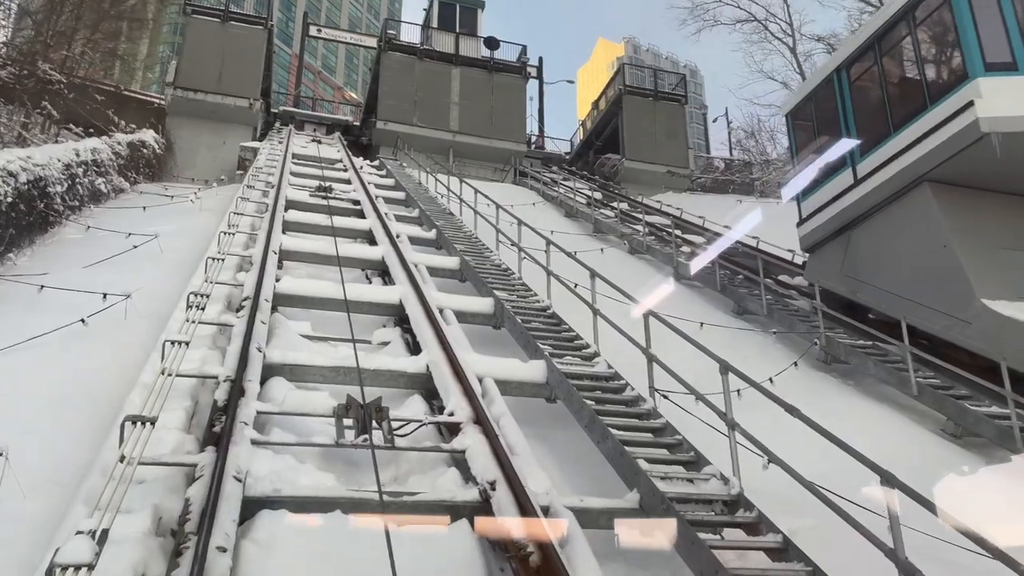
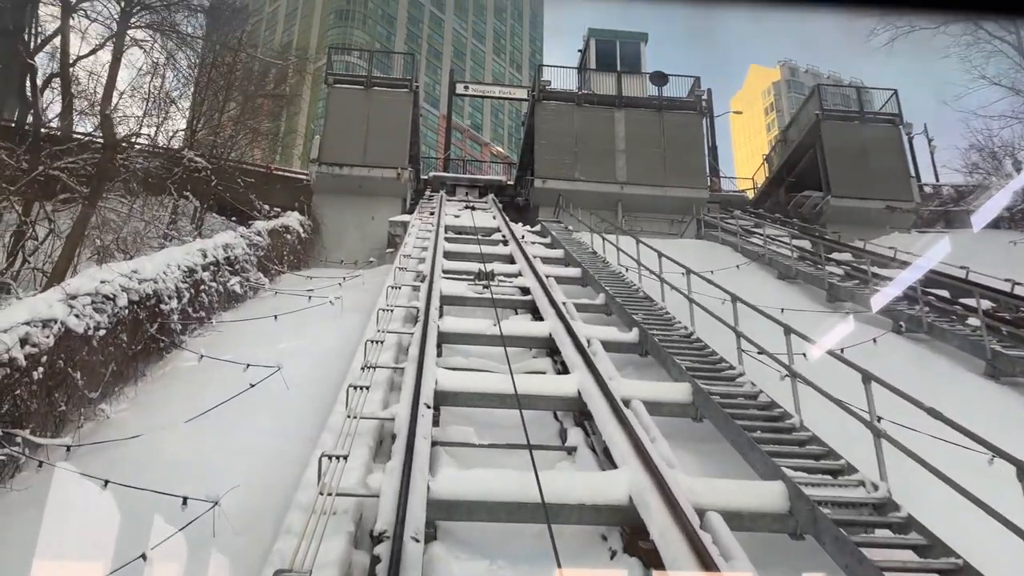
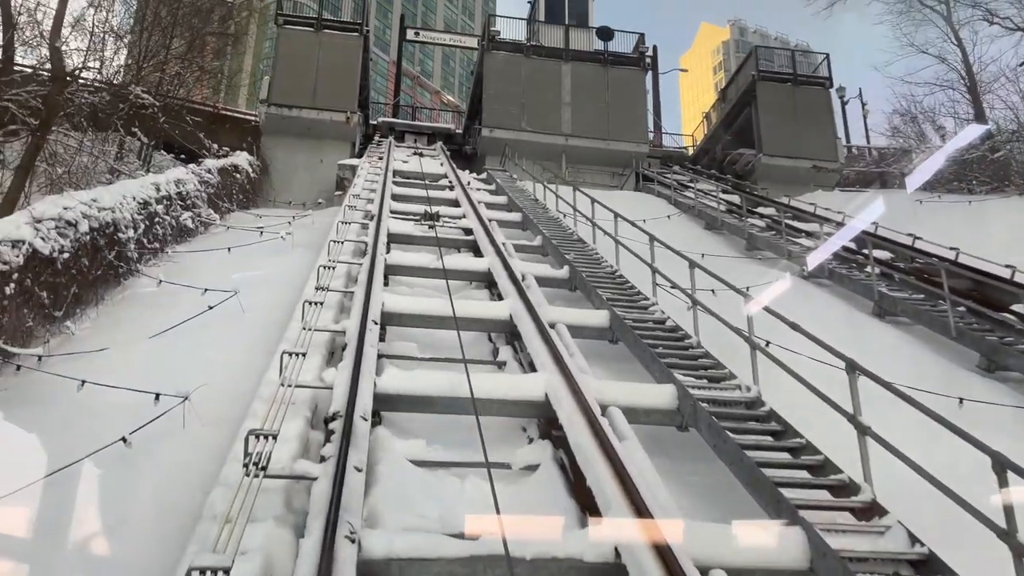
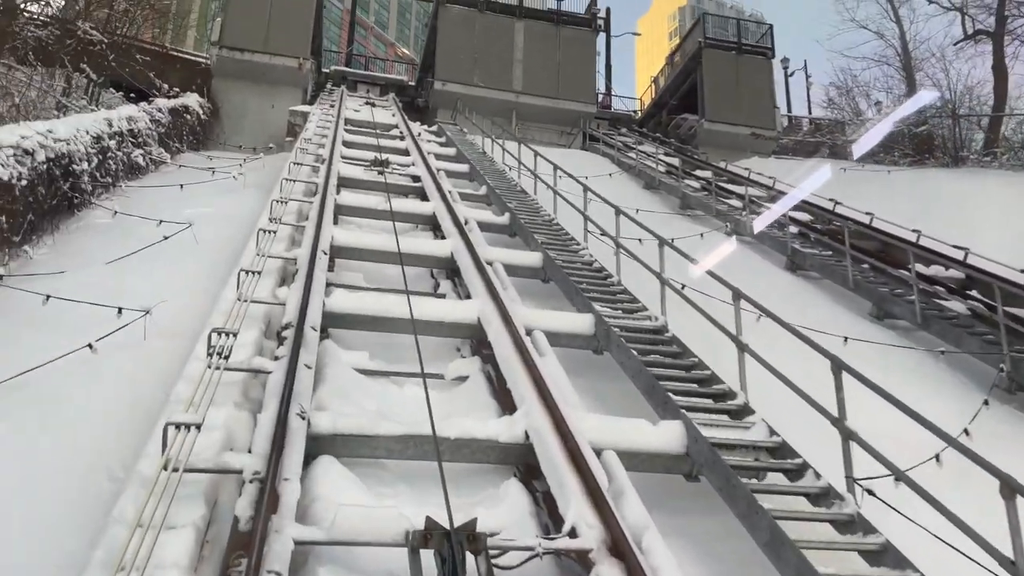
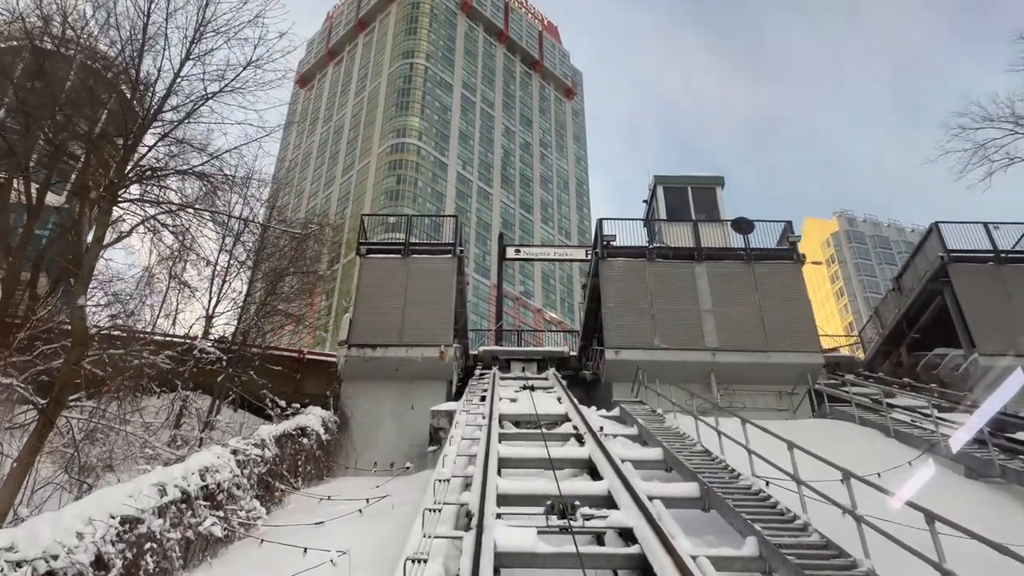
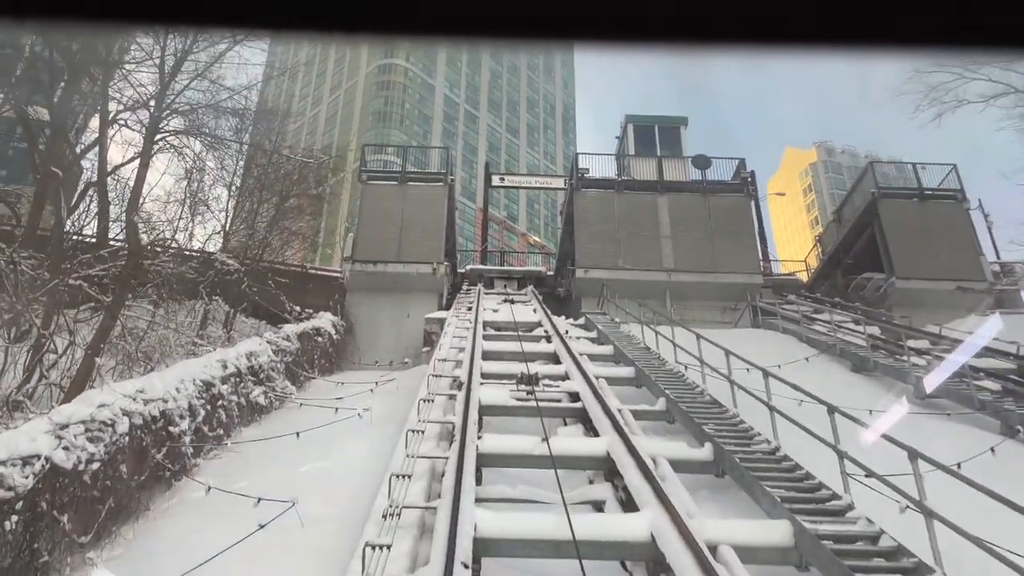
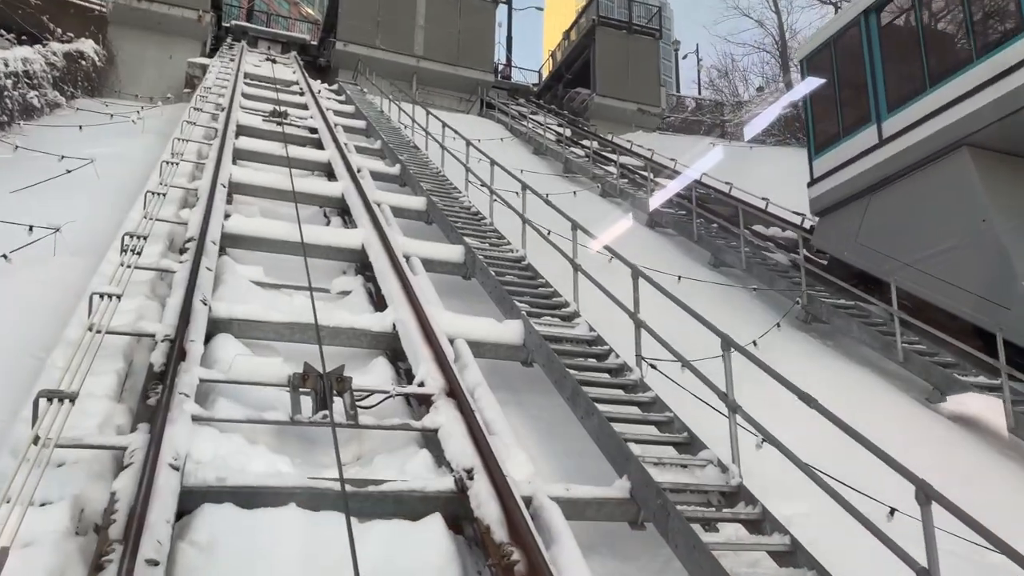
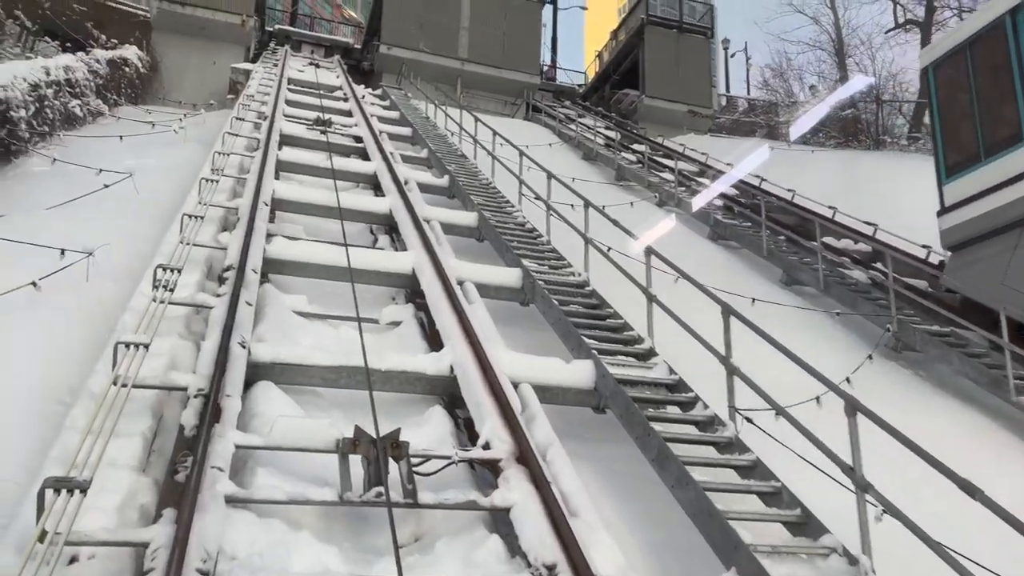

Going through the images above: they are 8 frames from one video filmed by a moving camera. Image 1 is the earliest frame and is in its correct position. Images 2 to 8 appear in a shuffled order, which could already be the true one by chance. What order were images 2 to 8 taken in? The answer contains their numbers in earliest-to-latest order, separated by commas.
7, 8, 4, 3, 2, 6, 5
